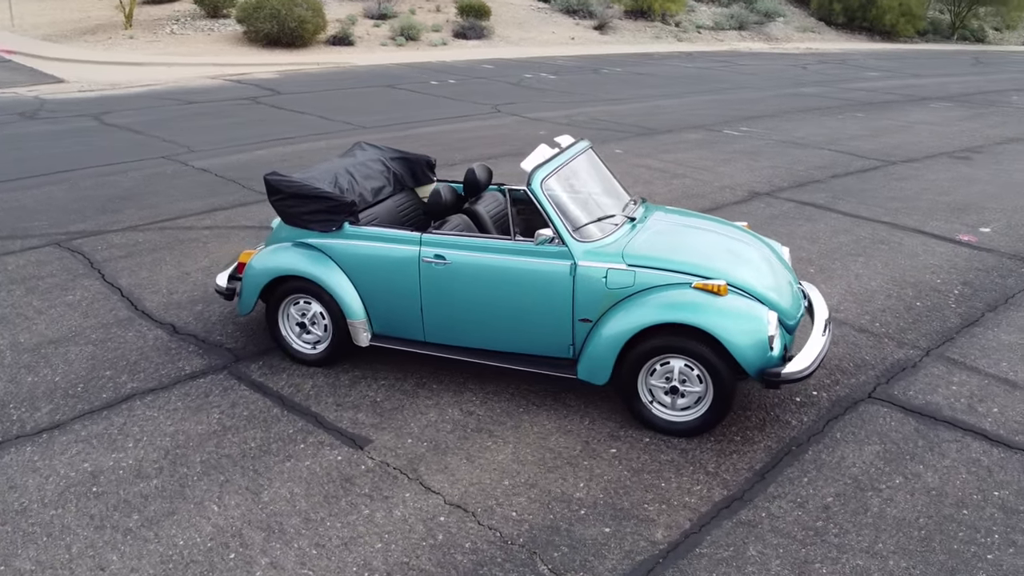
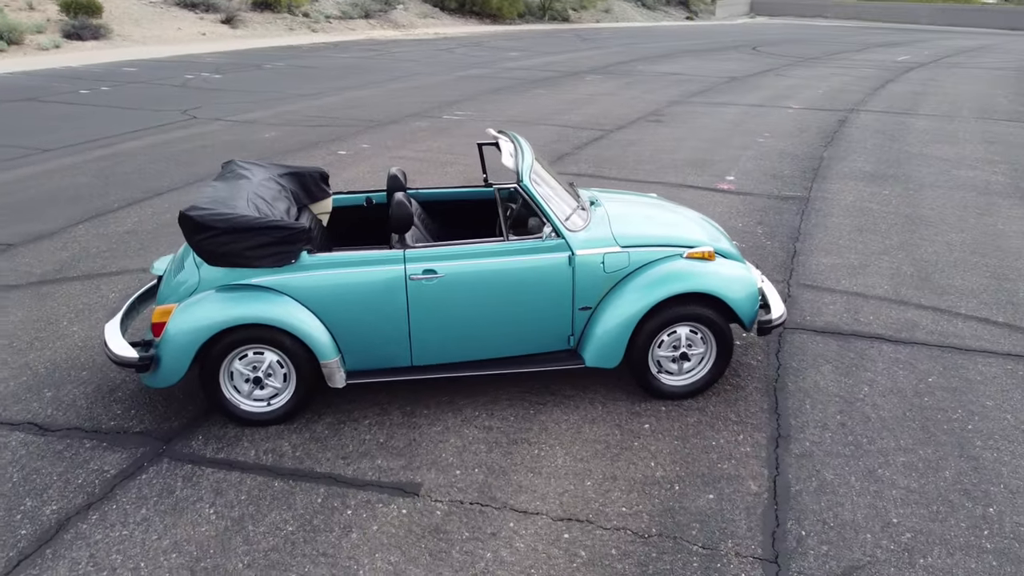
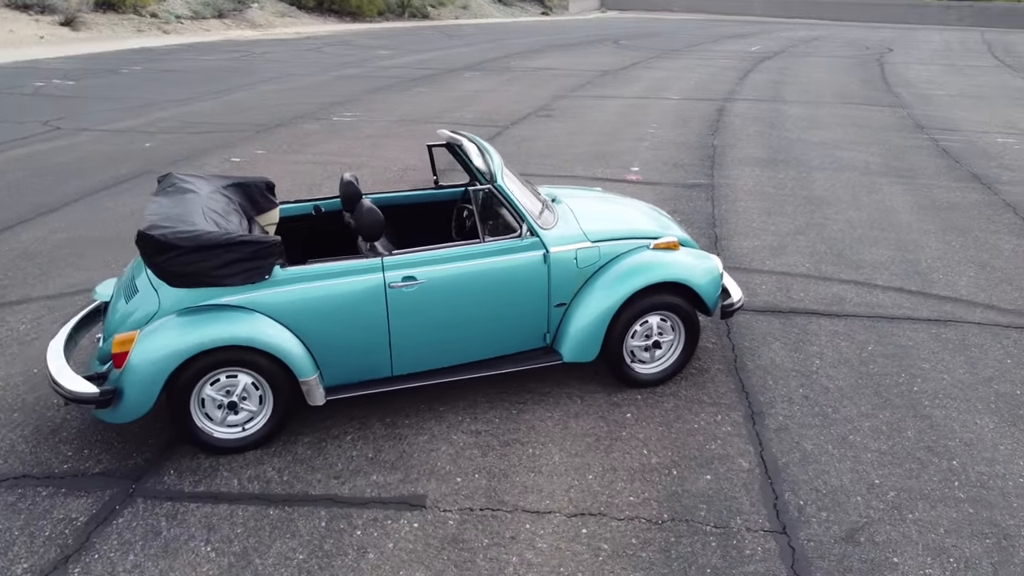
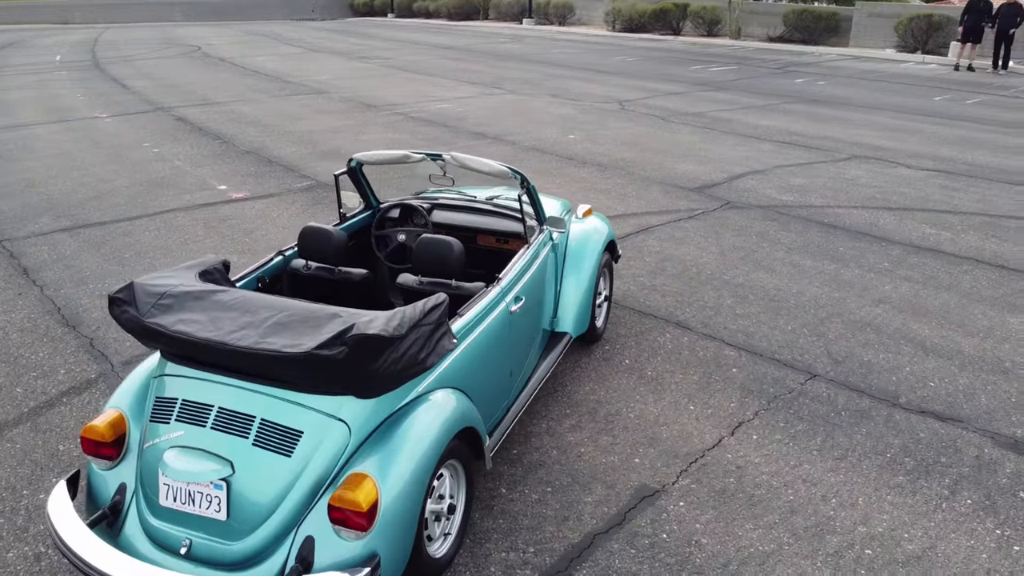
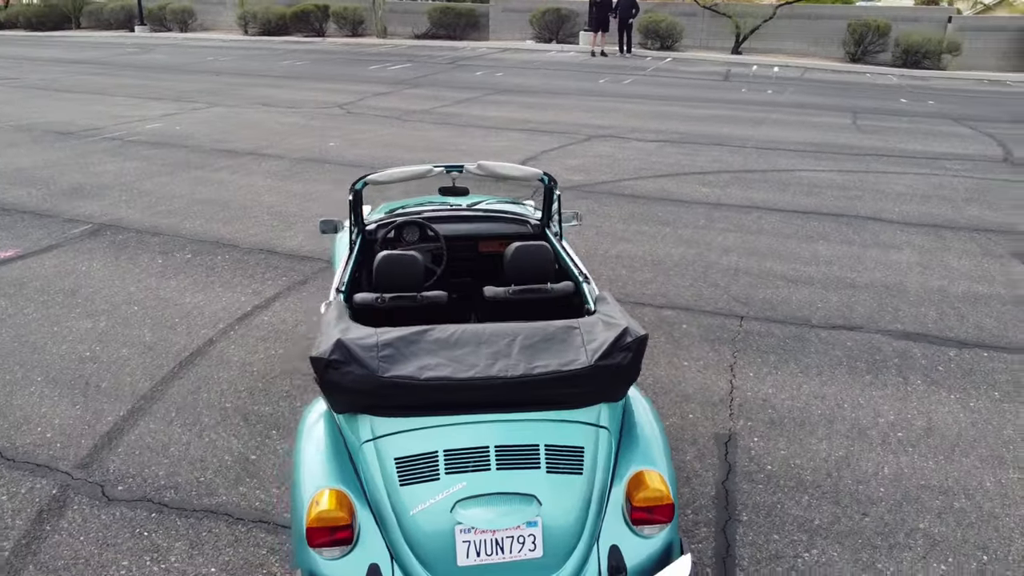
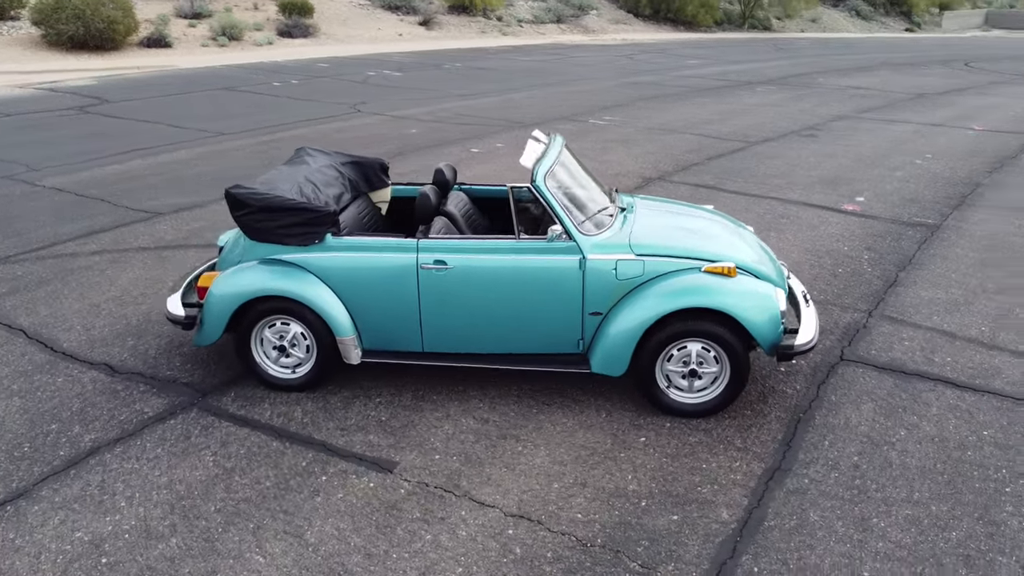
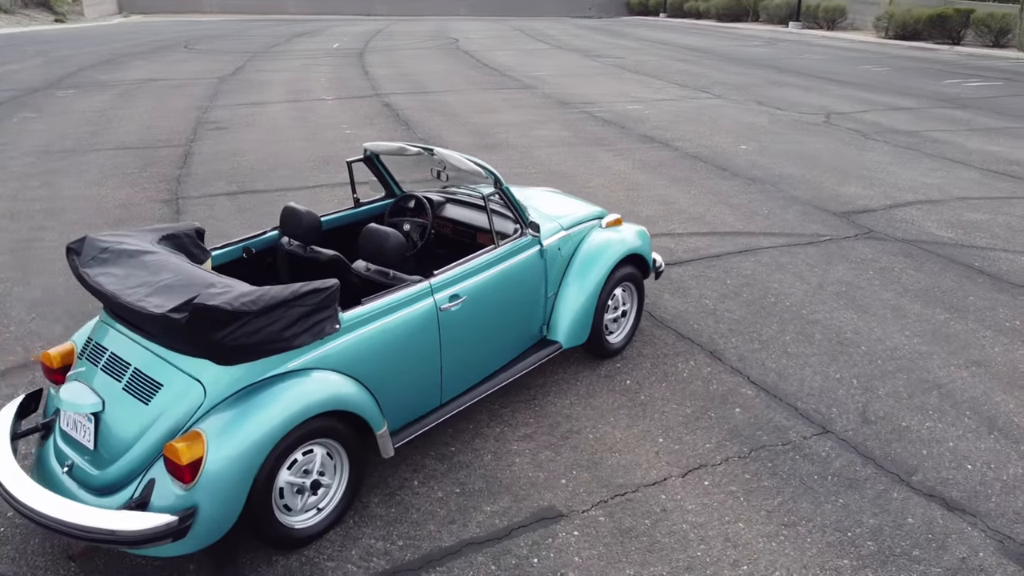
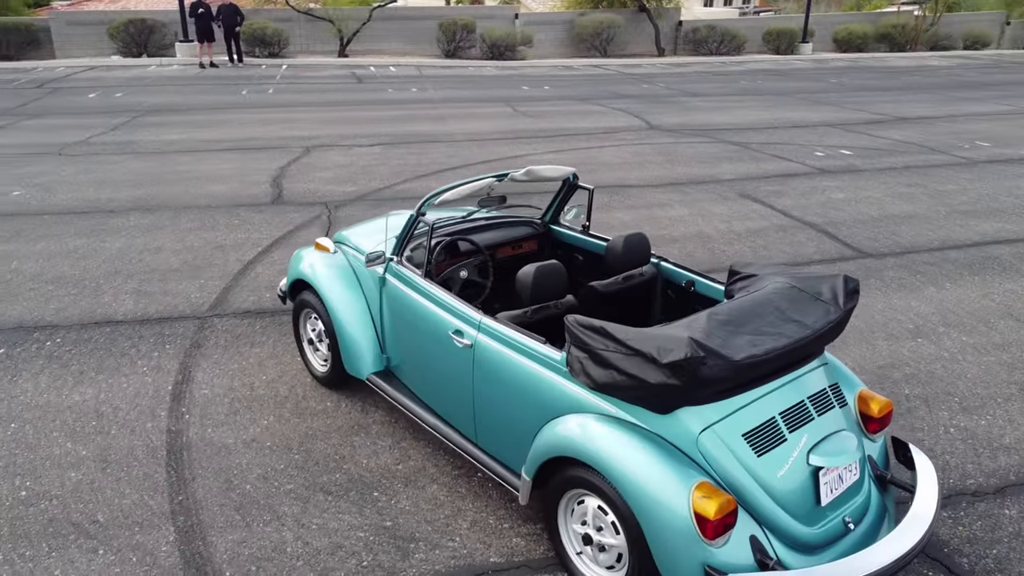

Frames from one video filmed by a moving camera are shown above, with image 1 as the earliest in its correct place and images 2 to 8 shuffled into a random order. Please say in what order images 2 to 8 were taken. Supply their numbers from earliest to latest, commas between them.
6, 2, 3, 7, 4, 5, 8
